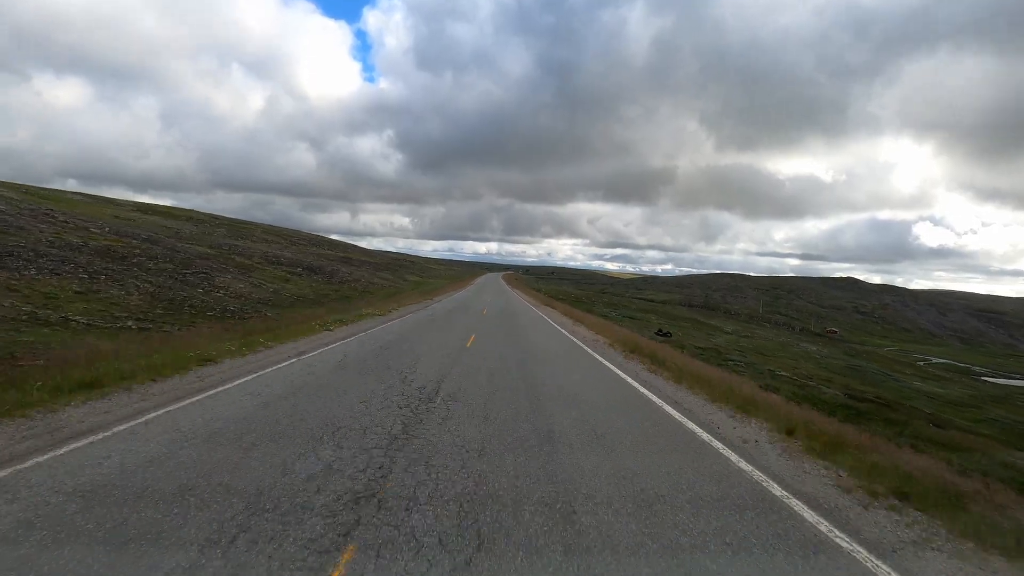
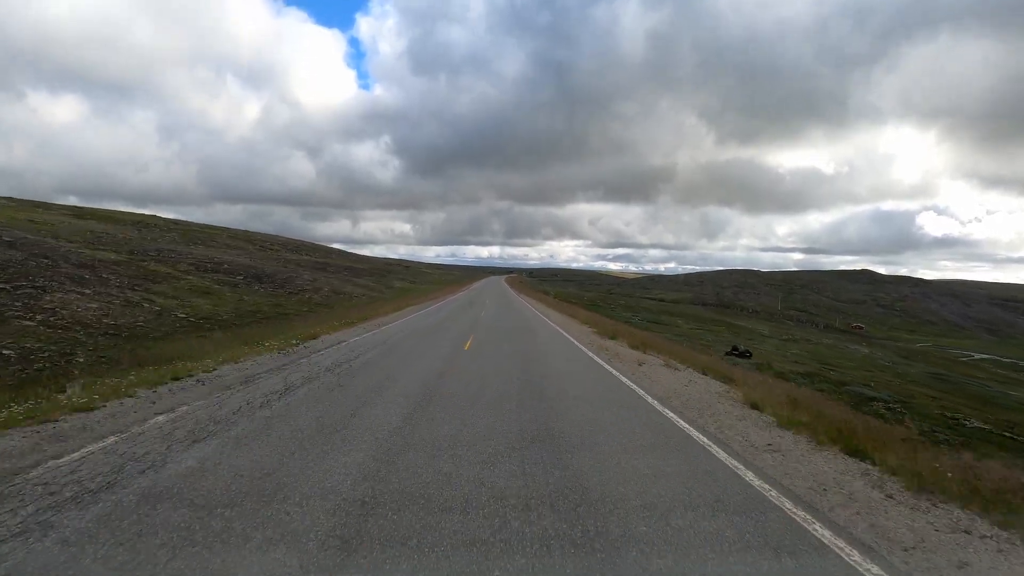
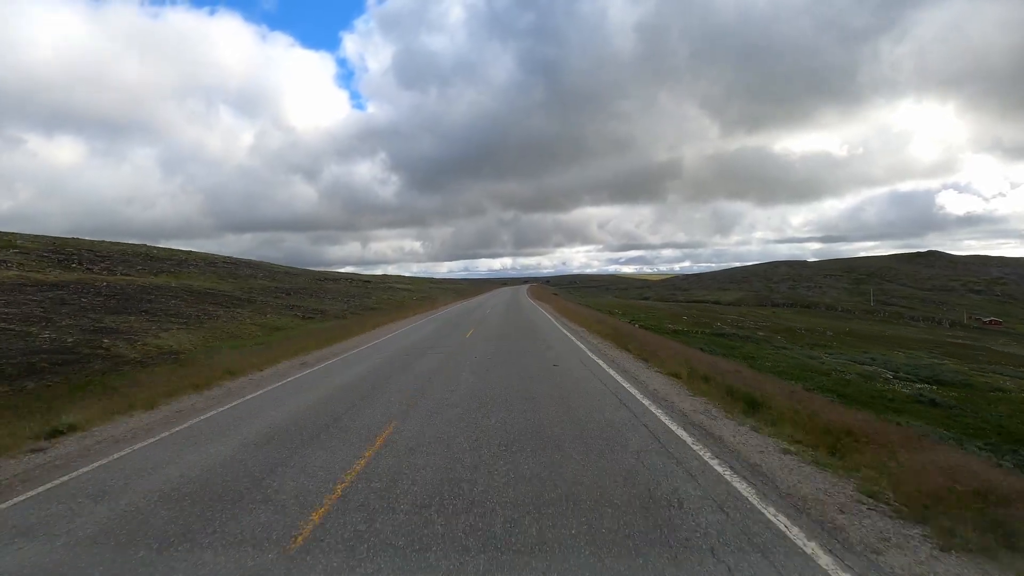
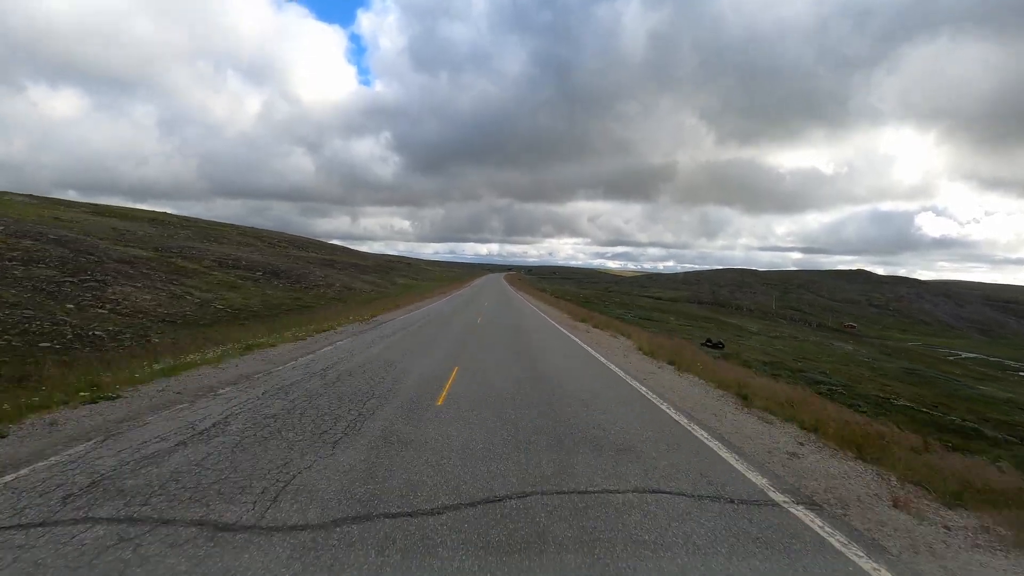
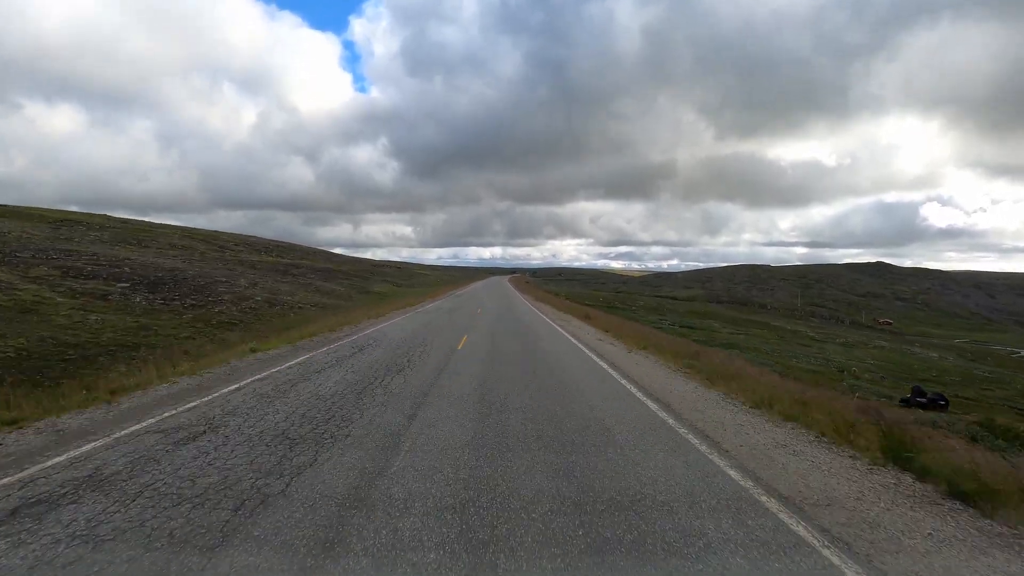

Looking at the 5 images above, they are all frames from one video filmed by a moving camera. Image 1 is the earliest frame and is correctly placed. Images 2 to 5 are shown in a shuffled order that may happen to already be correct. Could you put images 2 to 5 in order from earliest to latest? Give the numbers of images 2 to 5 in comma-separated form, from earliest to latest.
4, 2, 5, 3
